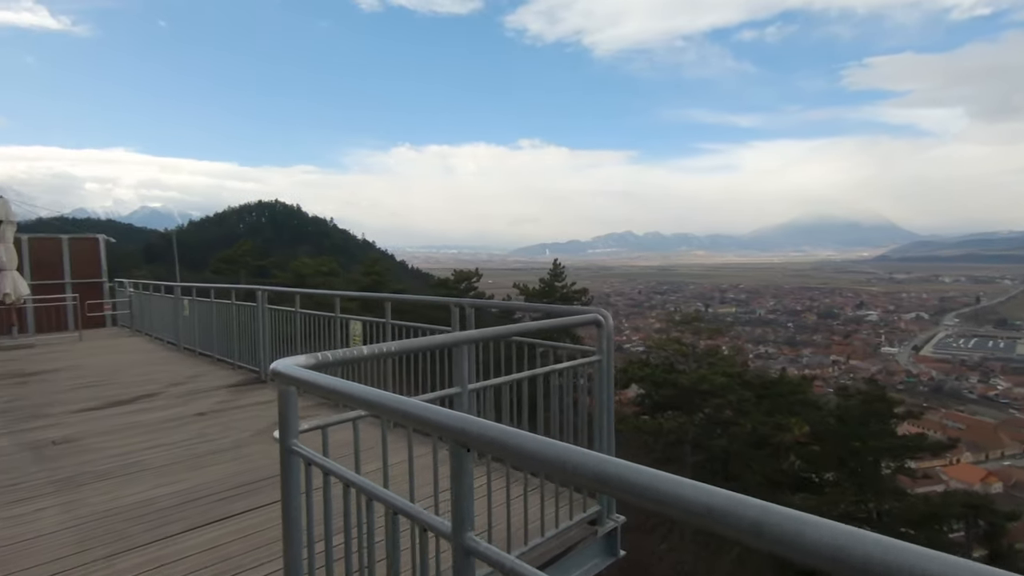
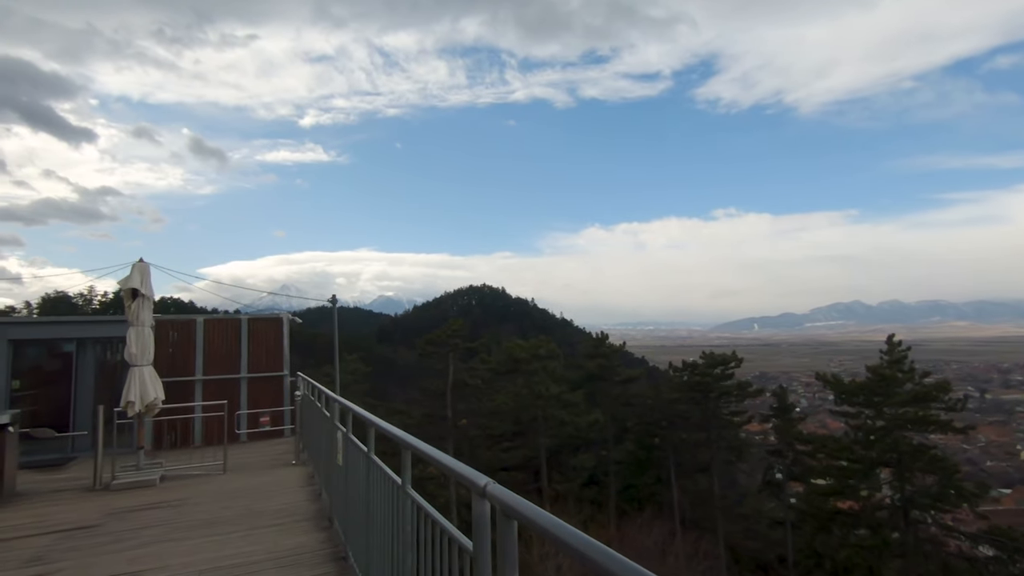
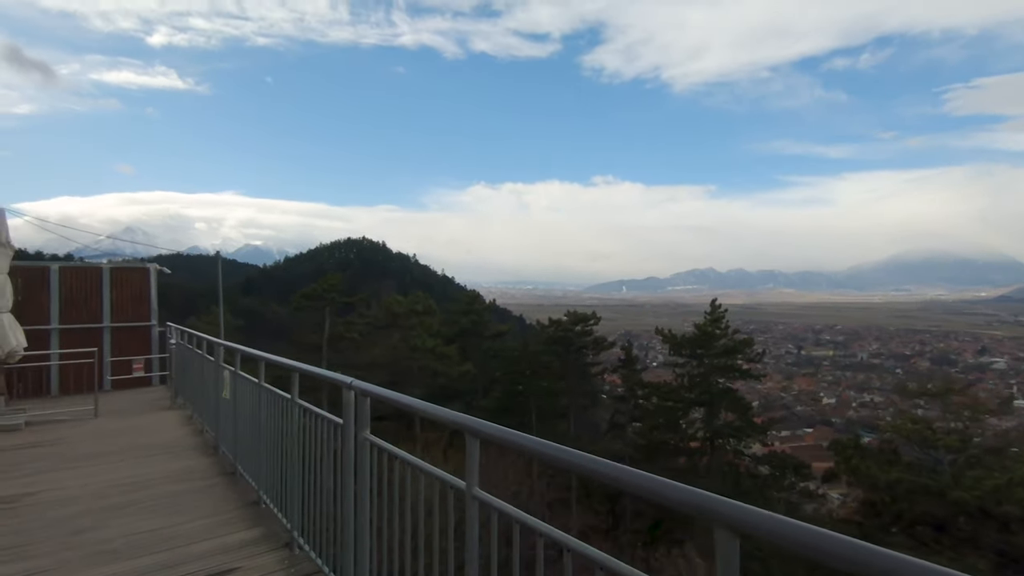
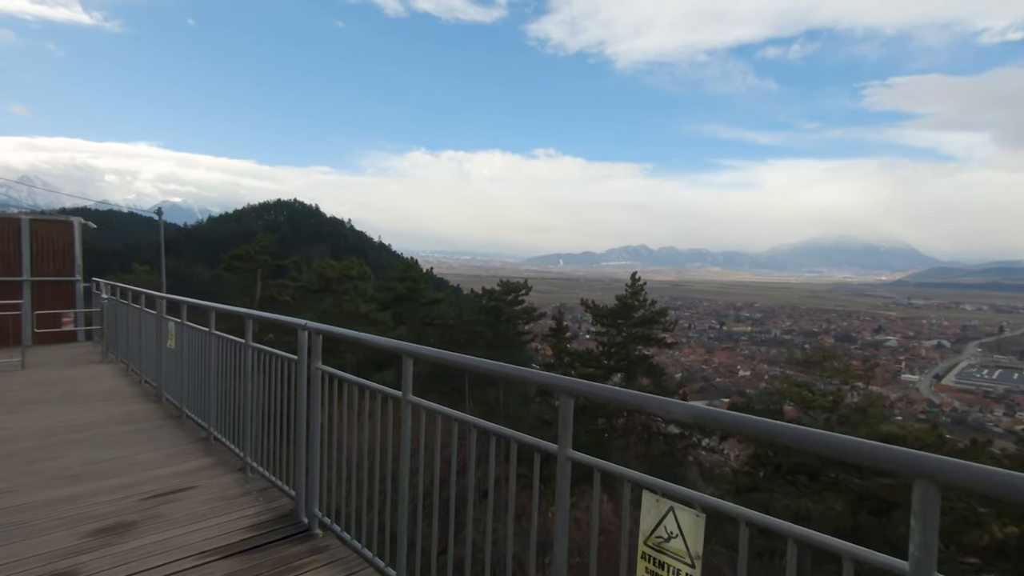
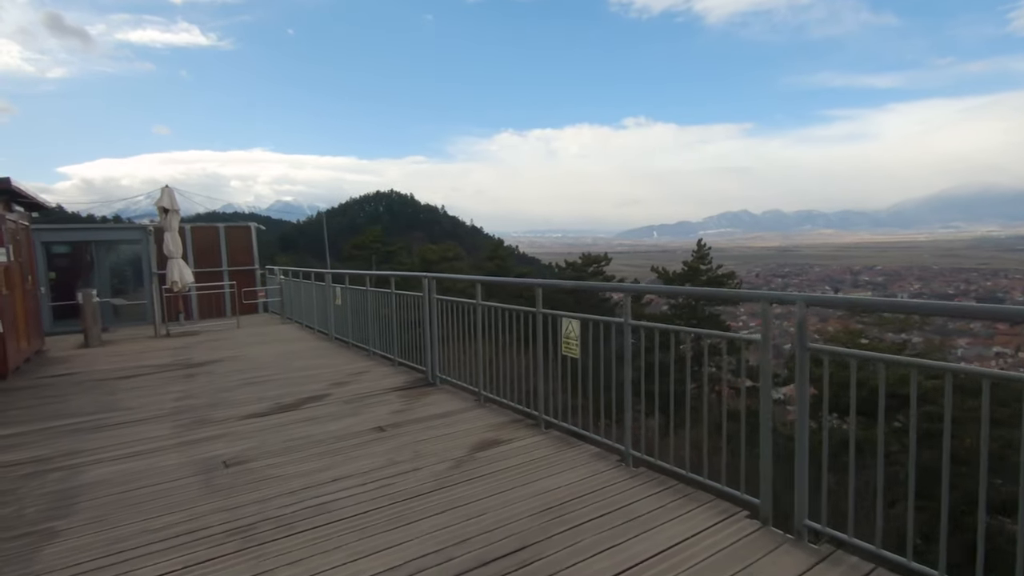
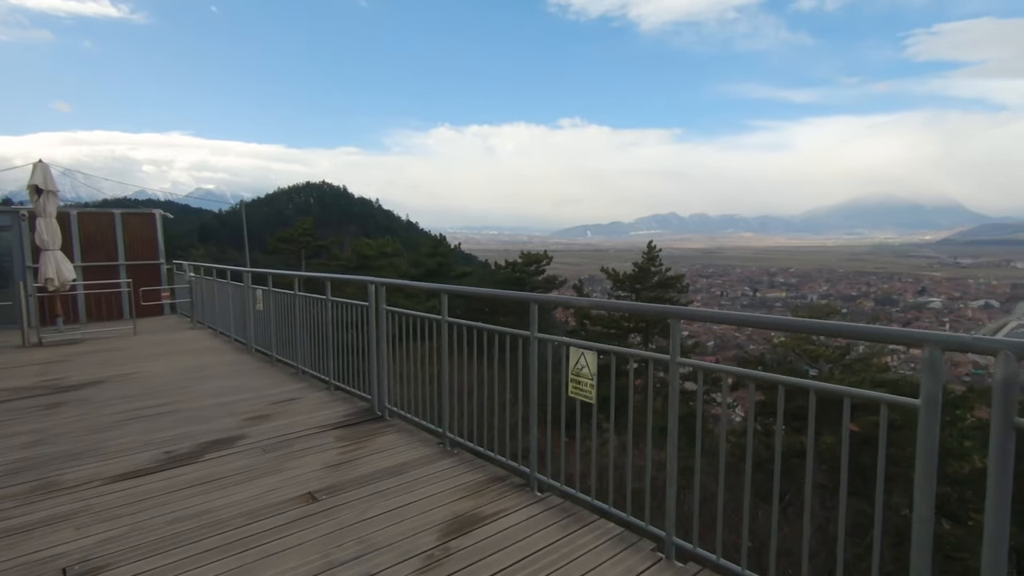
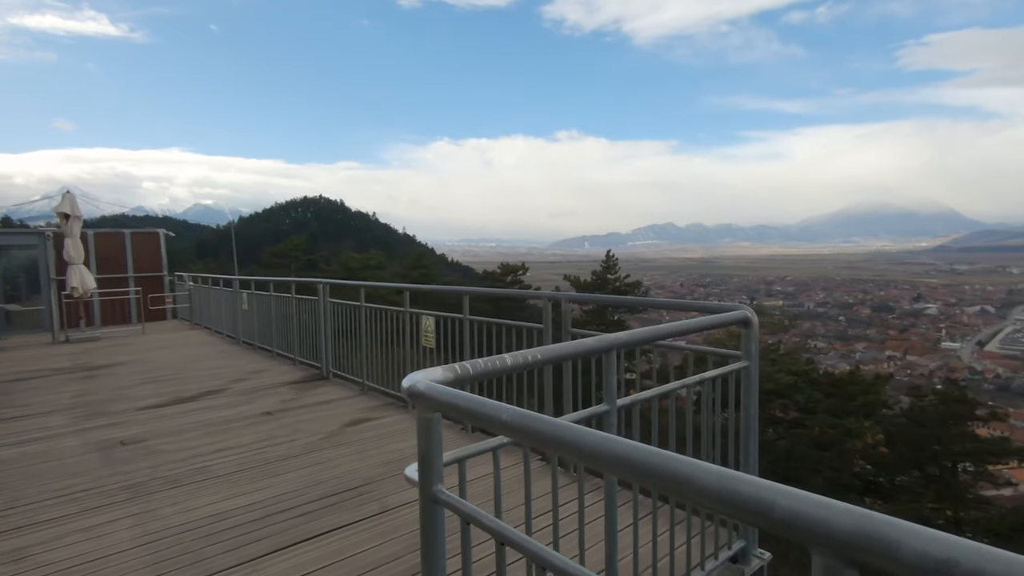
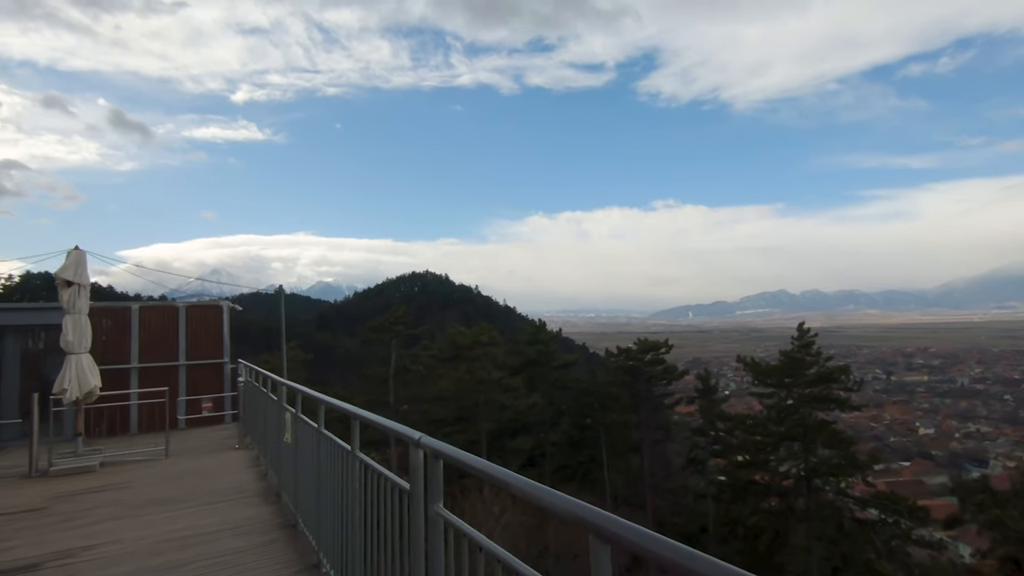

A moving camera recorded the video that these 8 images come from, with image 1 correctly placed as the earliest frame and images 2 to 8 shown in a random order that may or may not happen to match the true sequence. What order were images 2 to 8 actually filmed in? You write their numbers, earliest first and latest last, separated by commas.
7, 5, 6, 4, 3, 8, 2
